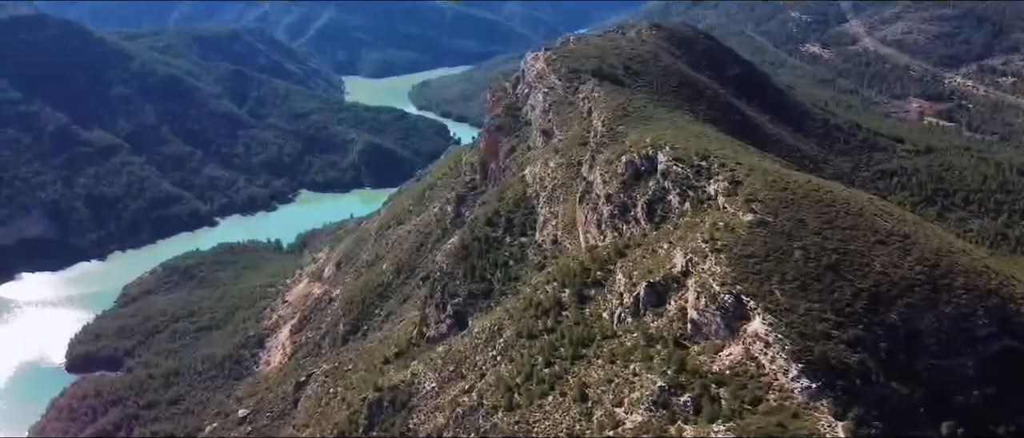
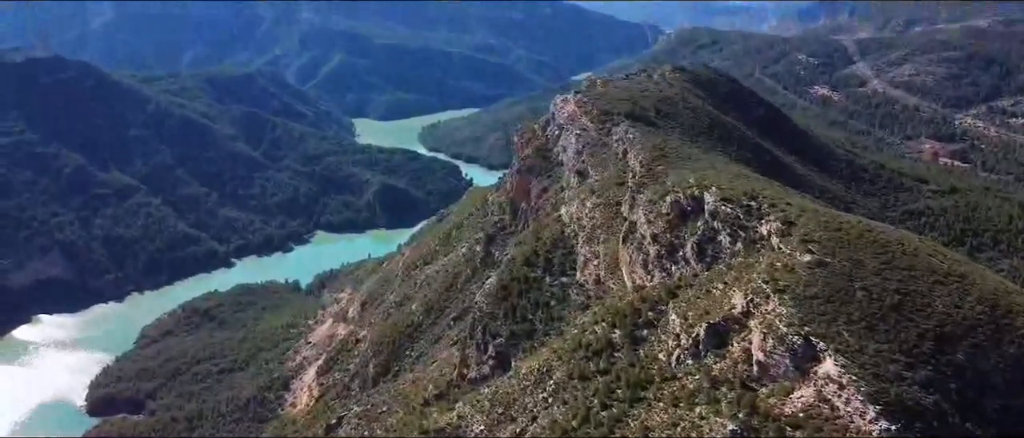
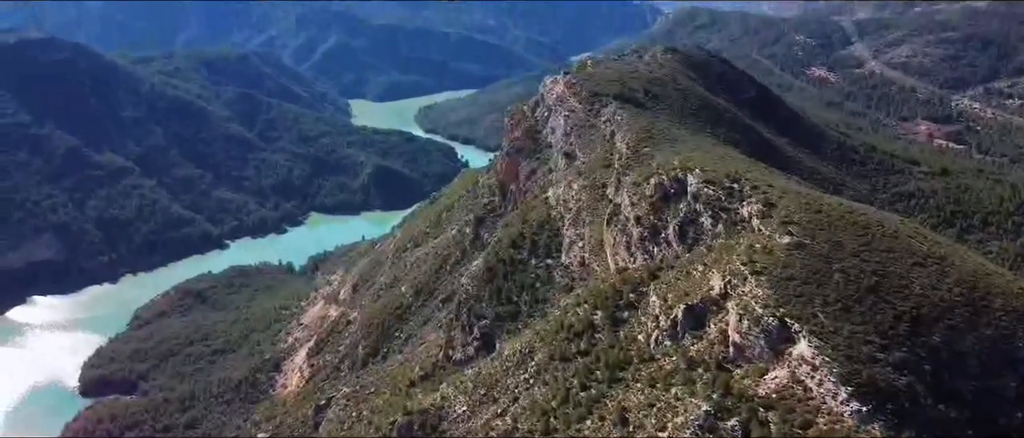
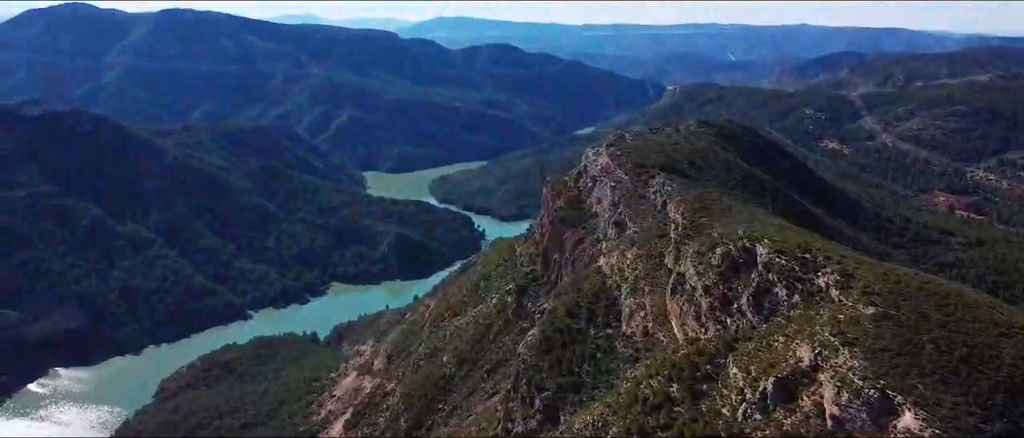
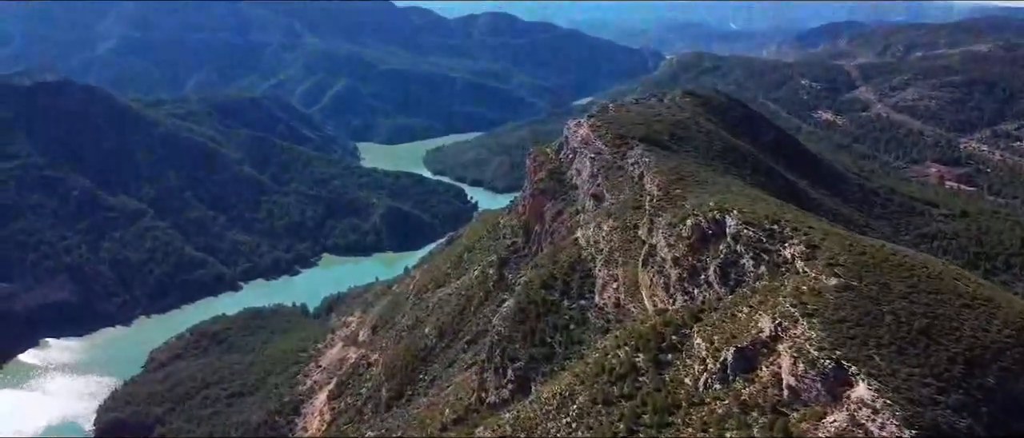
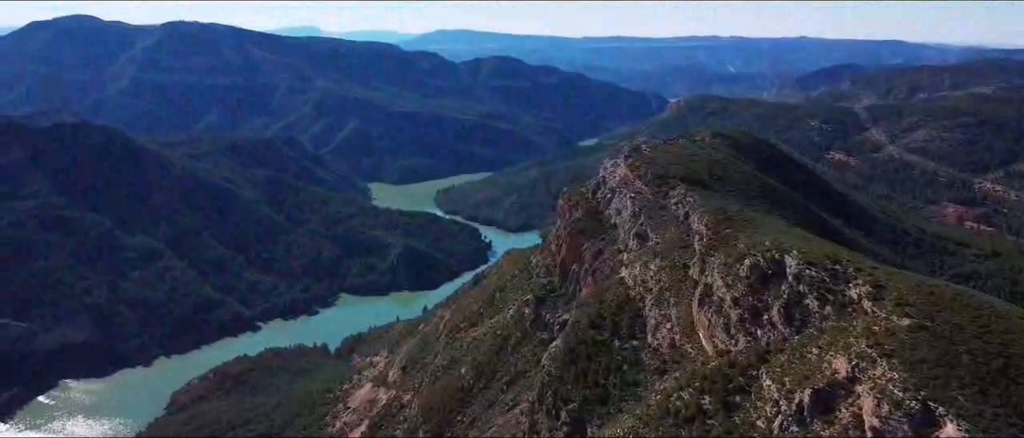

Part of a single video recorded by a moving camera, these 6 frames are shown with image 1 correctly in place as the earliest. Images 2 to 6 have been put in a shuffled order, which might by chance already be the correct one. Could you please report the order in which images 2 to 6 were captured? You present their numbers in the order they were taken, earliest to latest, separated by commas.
3, 2, 5, 4, 6
